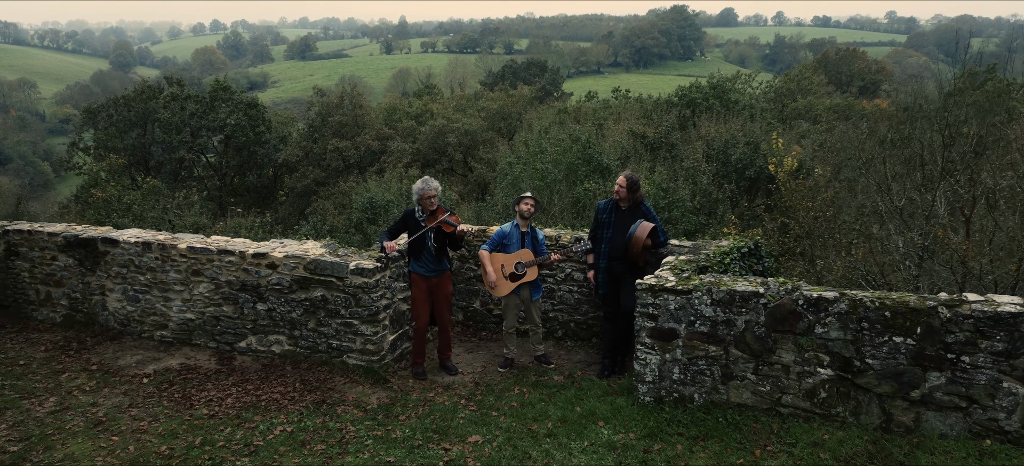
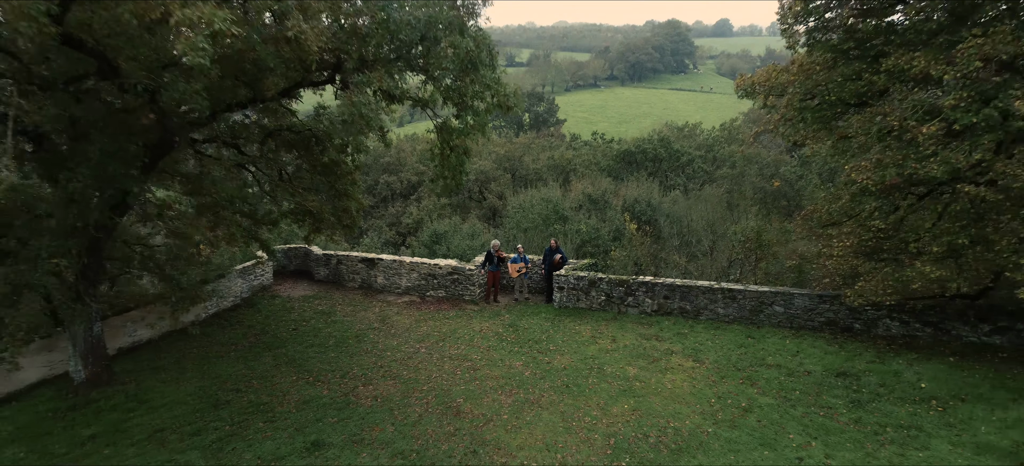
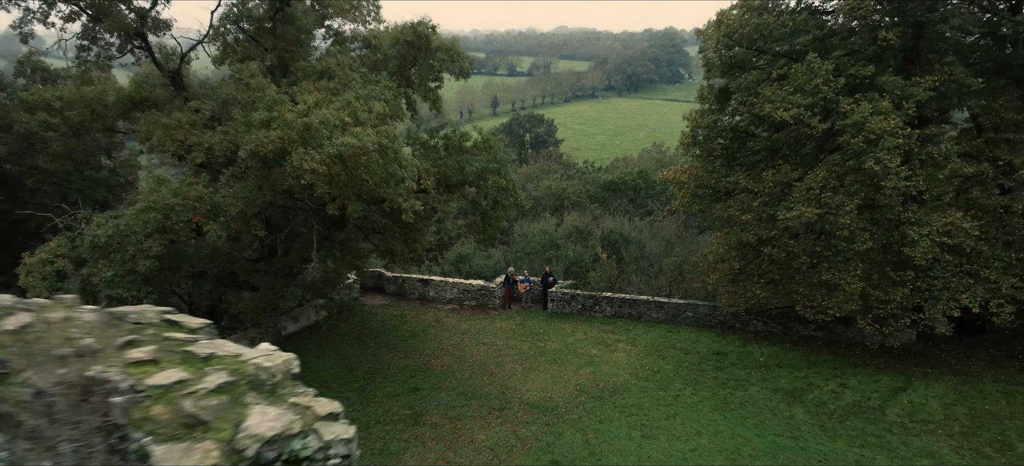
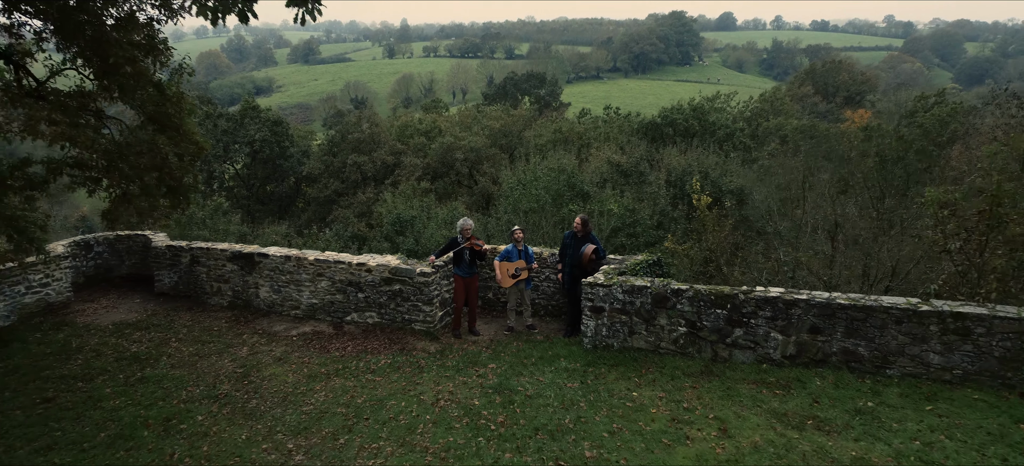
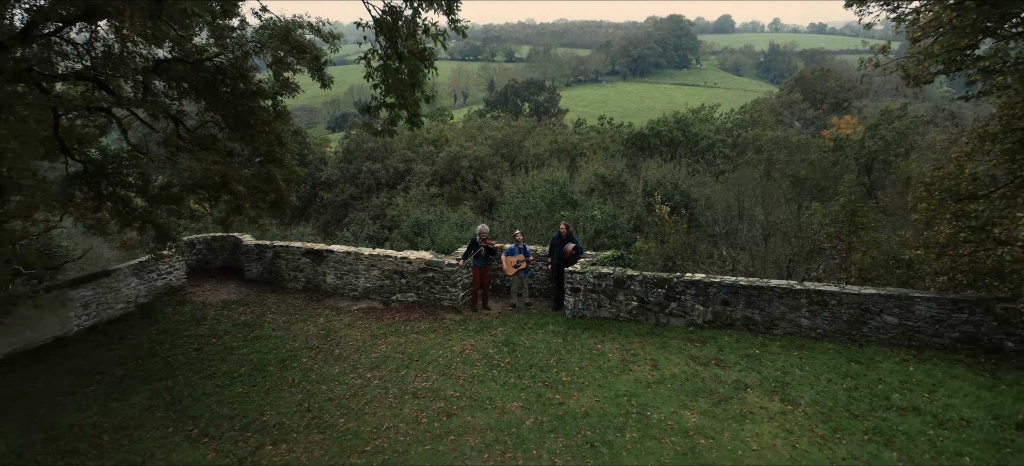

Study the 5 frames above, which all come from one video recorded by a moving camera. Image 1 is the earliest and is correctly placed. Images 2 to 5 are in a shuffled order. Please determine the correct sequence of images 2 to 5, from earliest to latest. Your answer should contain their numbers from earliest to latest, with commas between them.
4, 5, 2, 3
